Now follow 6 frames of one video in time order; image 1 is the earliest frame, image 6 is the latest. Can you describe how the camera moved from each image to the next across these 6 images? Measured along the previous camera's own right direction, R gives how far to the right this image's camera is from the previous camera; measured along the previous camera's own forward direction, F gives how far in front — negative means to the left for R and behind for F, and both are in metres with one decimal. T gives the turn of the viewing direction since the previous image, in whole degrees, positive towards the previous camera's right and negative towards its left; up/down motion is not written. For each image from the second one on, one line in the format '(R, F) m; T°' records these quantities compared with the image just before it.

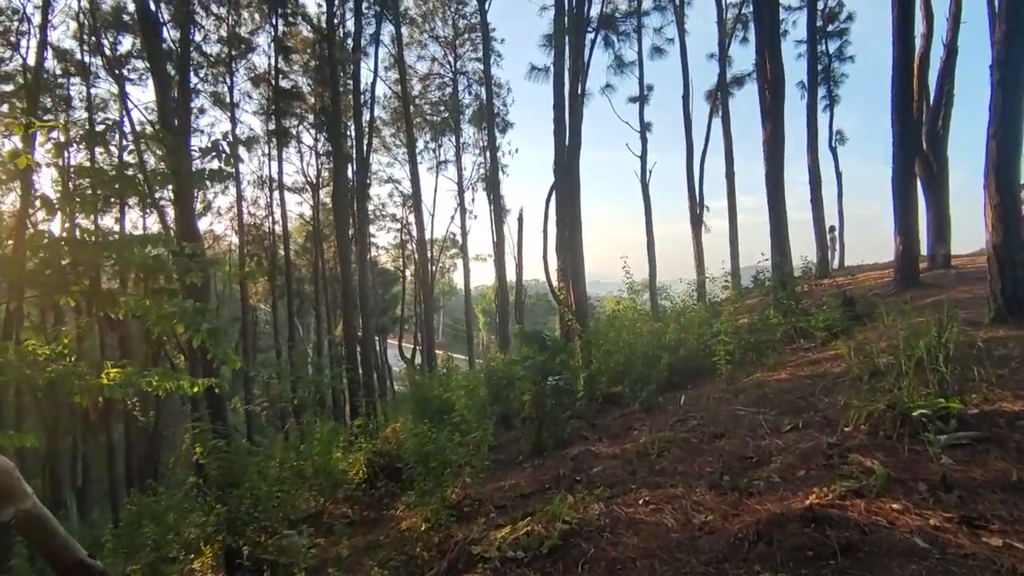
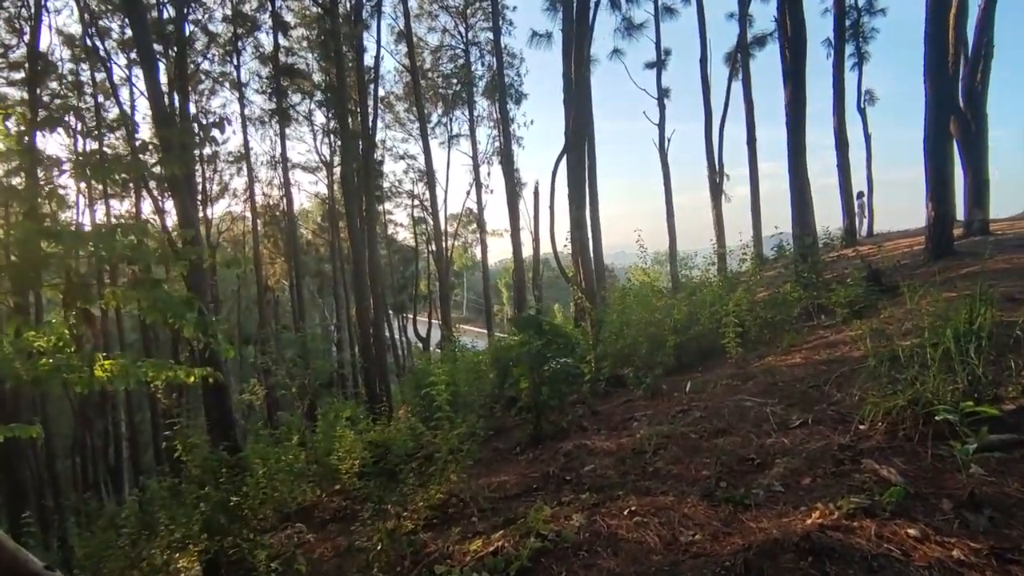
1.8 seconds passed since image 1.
(+0.3, +0.4) m; -2°
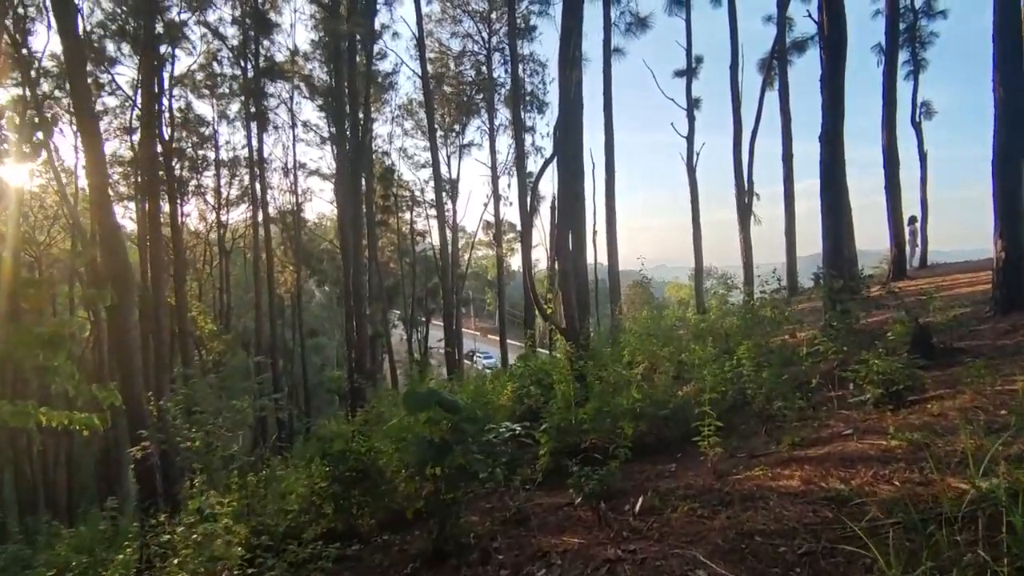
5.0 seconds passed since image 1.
(+0.9, +1.7) m; -3°
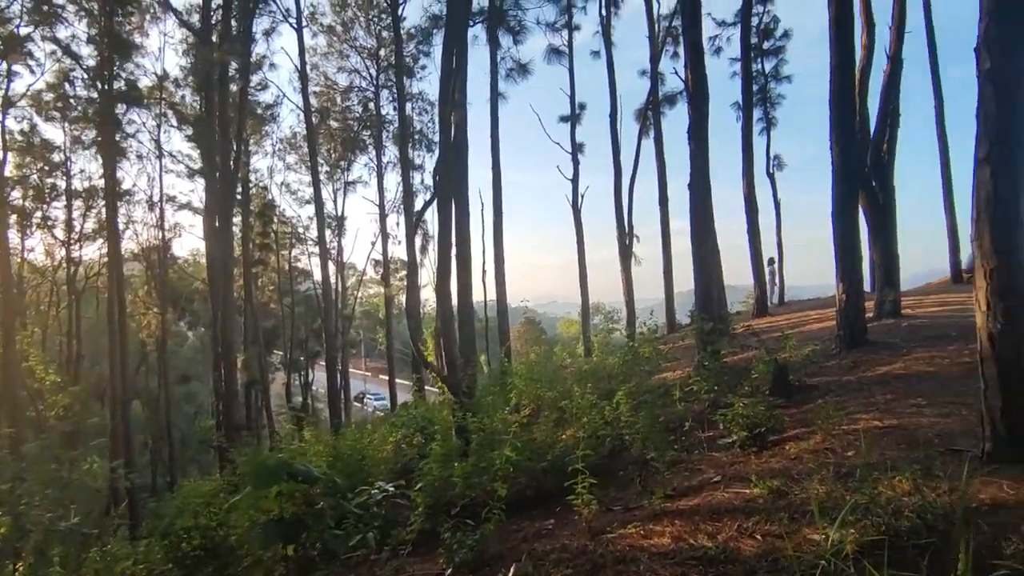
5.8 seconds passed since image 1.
(+0.1, +0.2) m; +8°
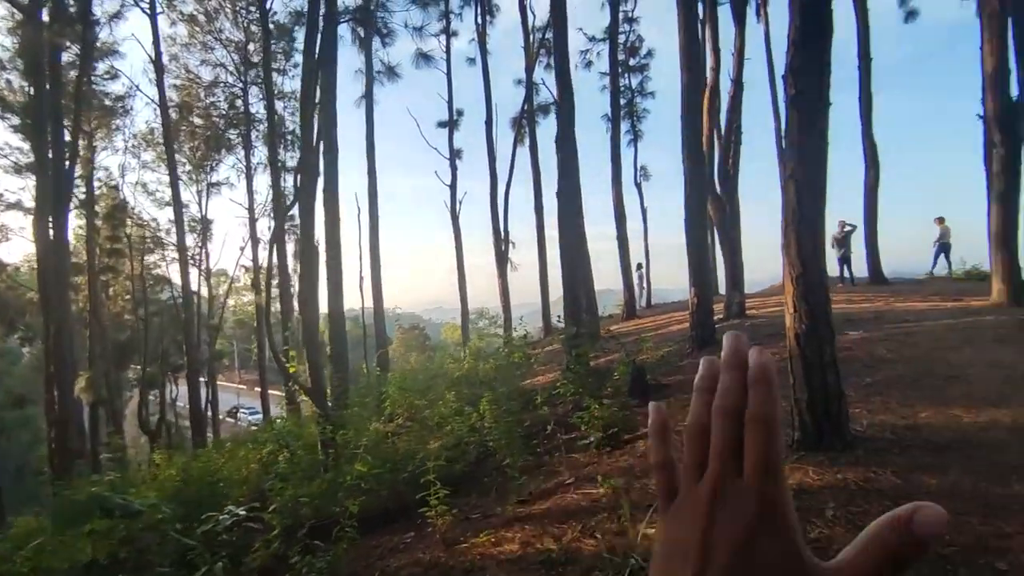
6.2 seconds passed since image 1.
(+0.2, -0.1) m; +9°
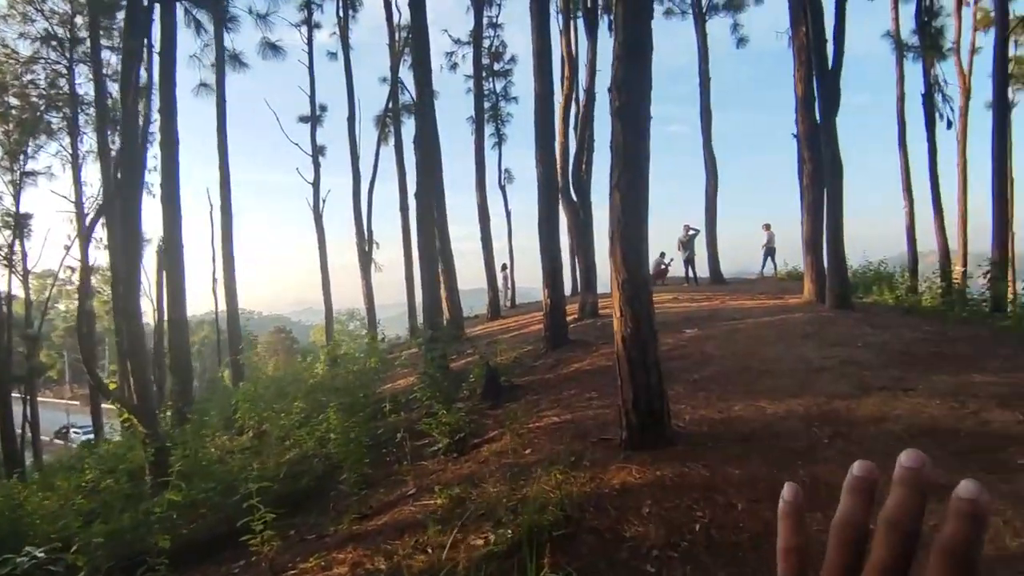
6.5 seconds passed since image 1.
(+0.2, 0.0) m; +10°
